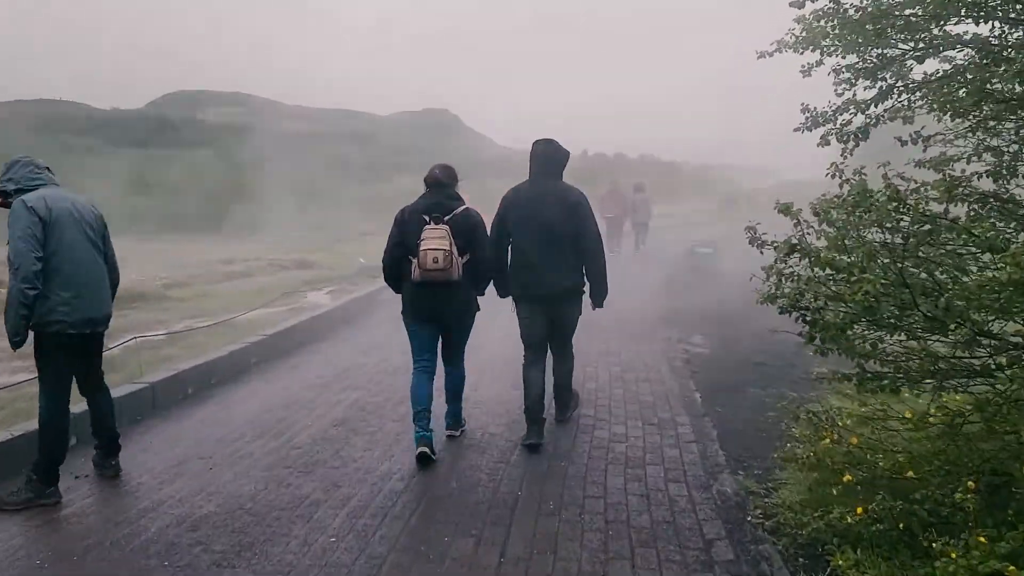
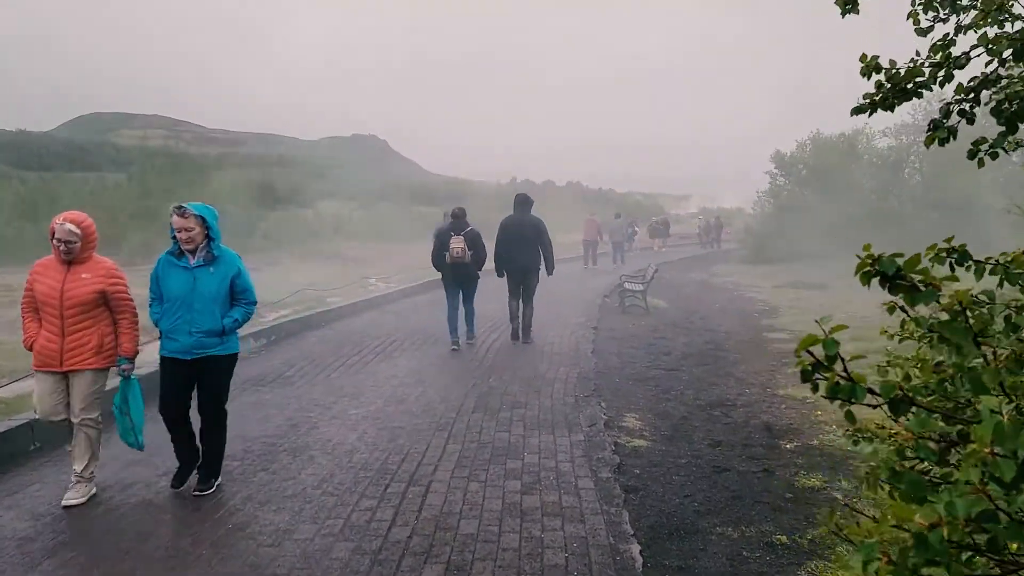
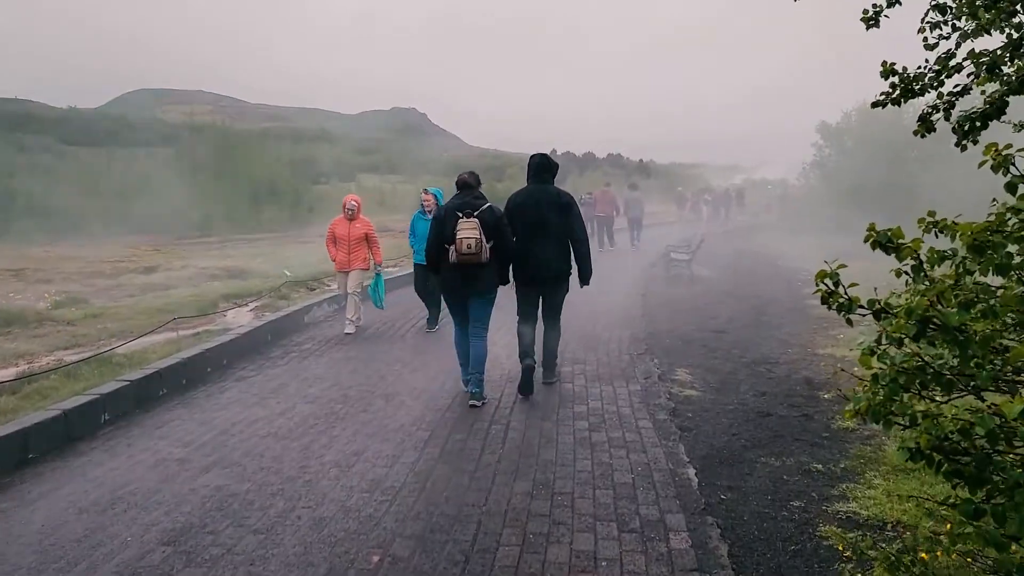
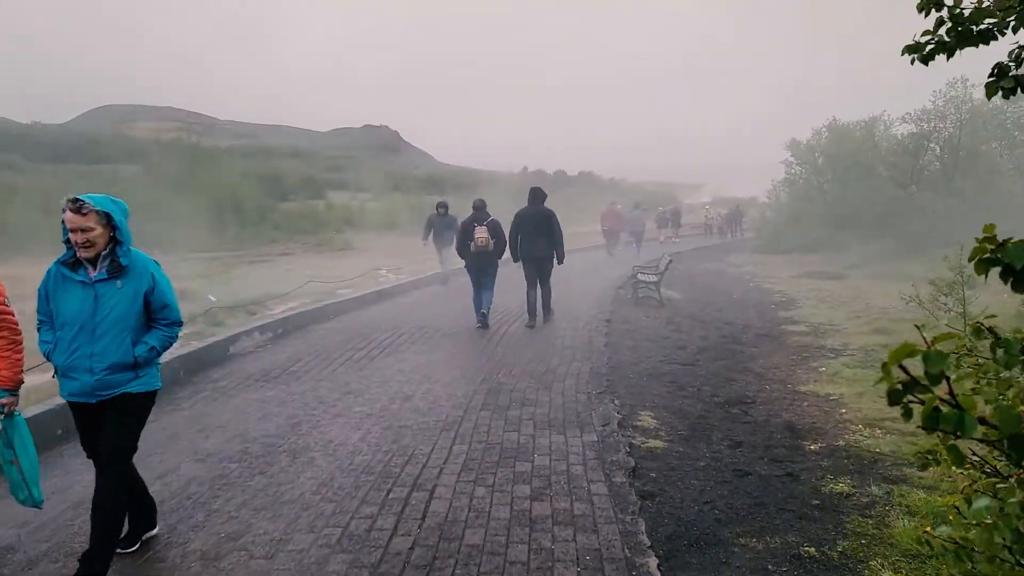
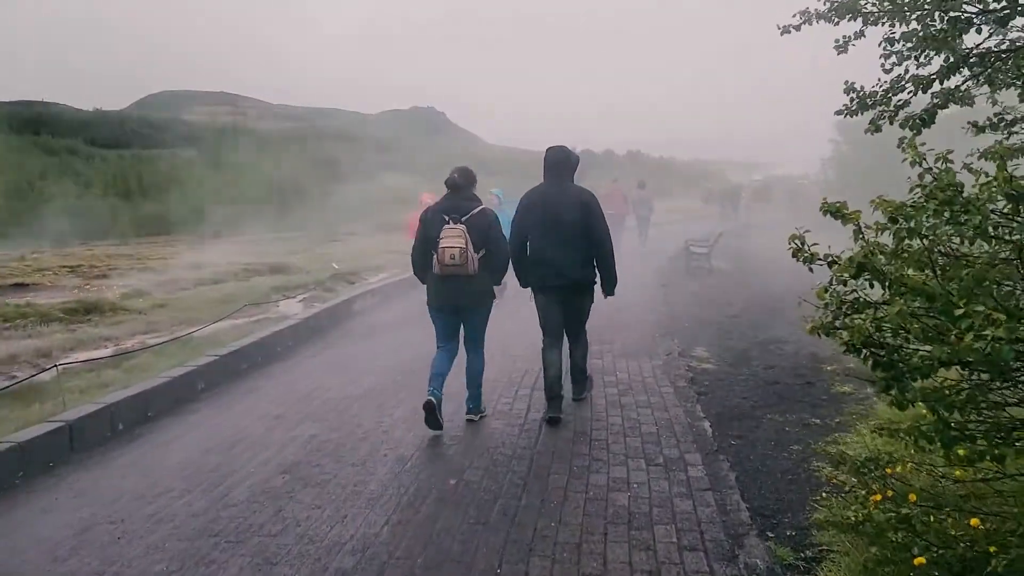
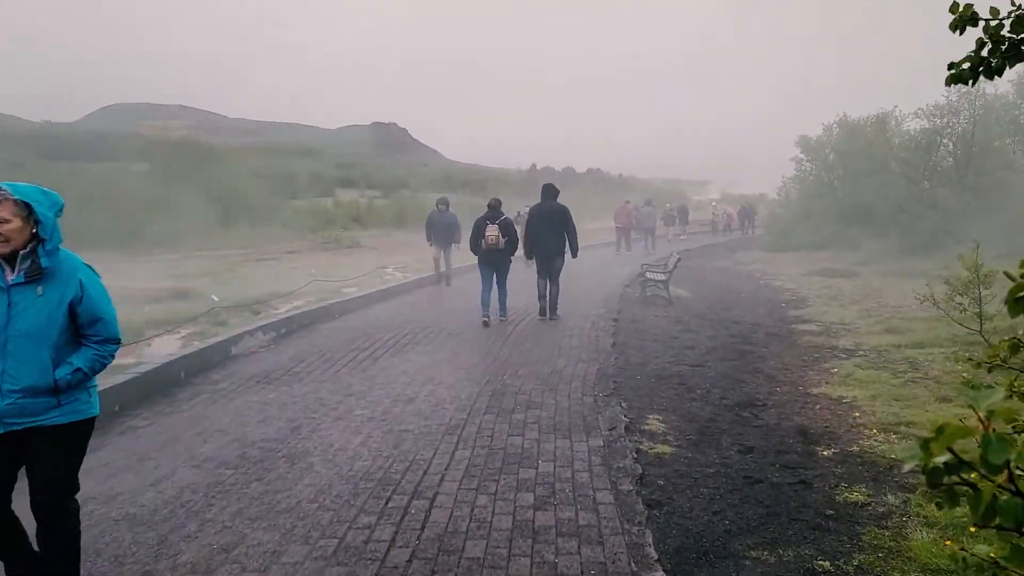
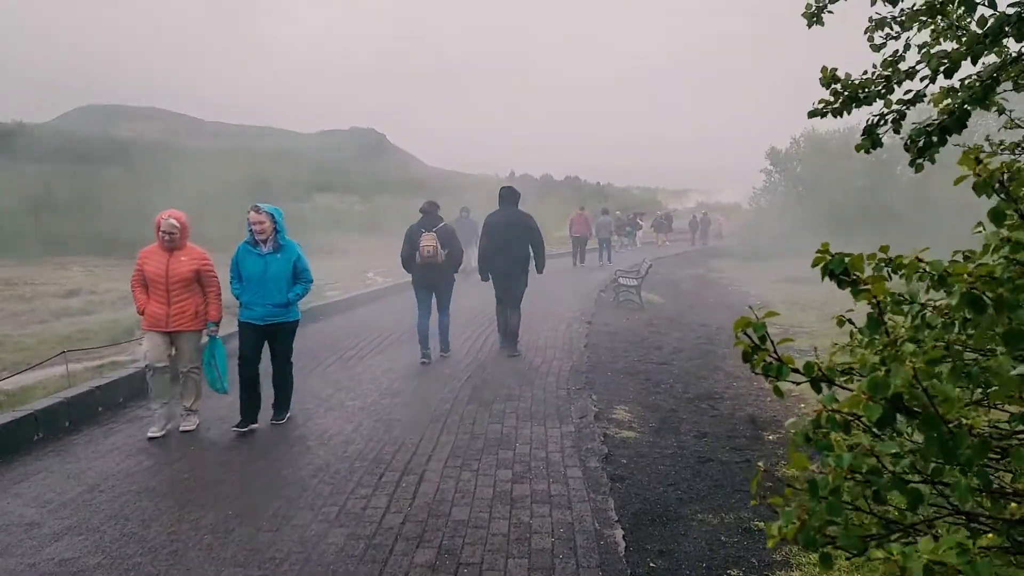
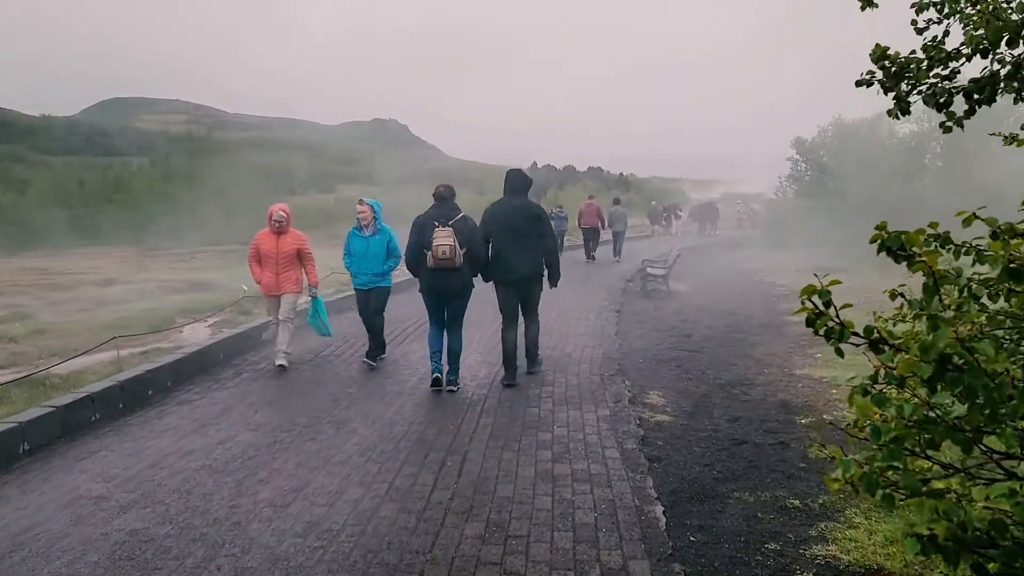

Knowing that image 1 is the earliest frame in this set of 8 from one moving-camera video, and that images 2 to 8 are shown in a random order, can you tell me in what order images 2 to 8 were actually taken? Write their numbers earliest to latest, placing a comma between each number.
5, 3, 8, 7, 2, 4, 6
